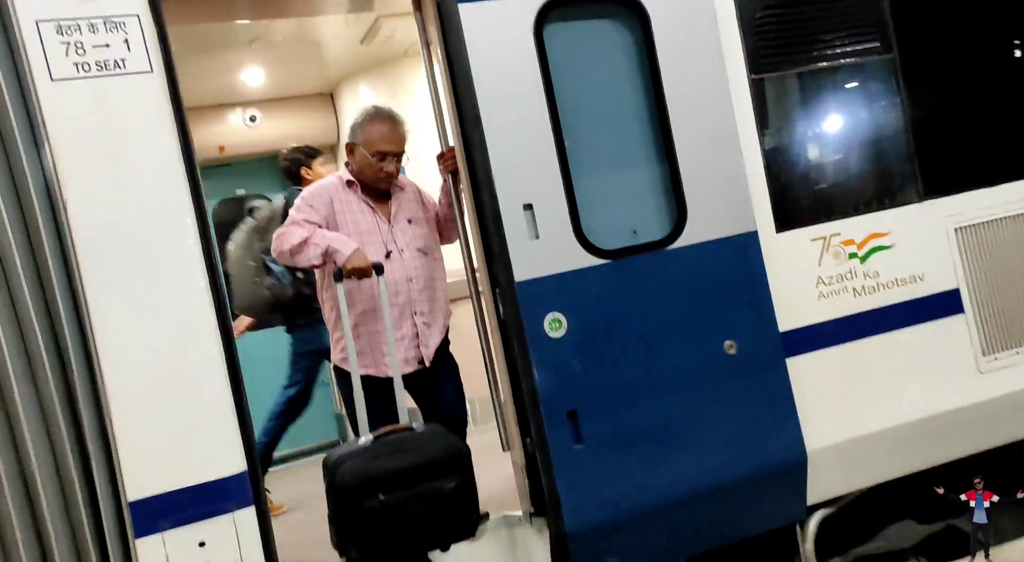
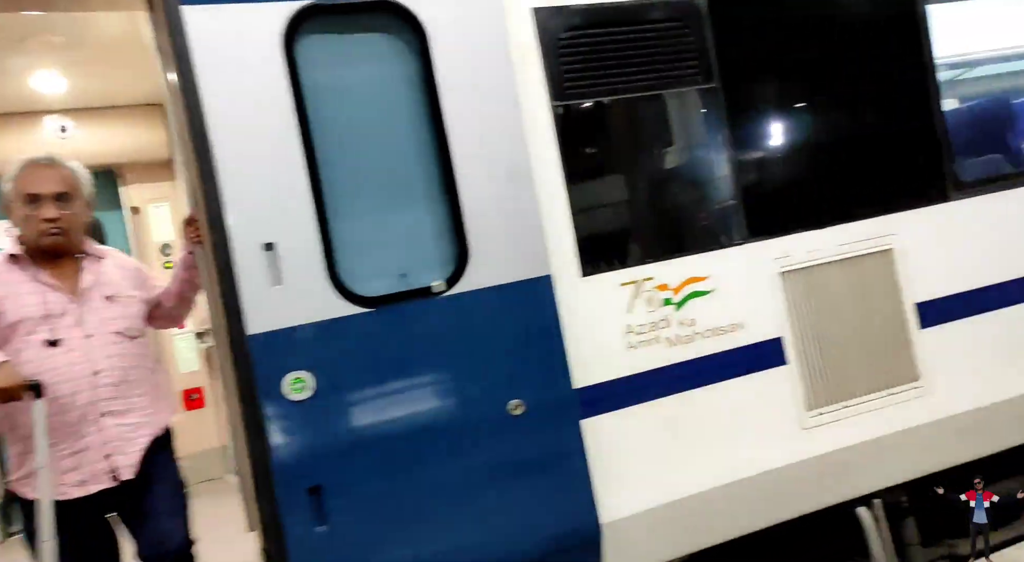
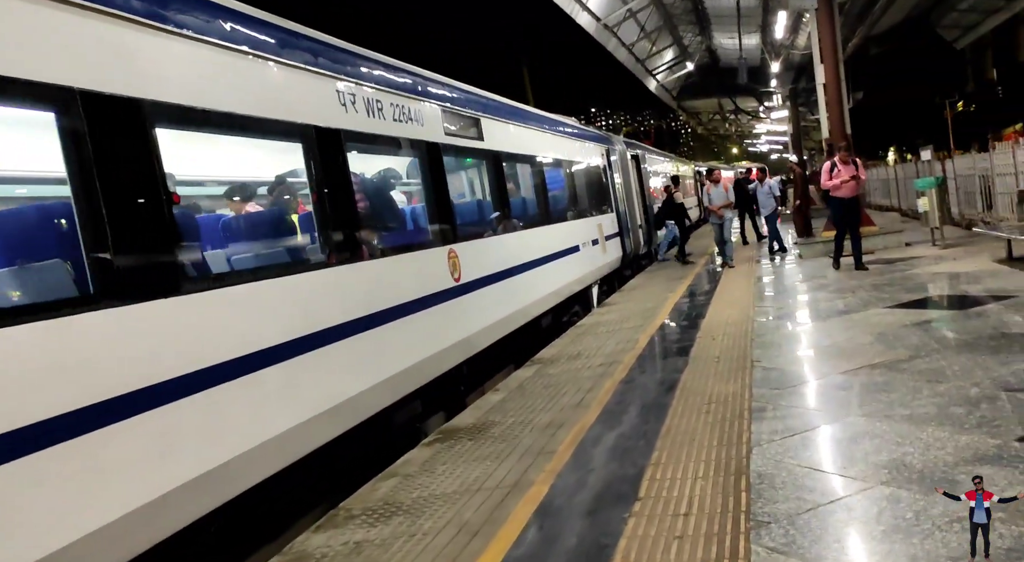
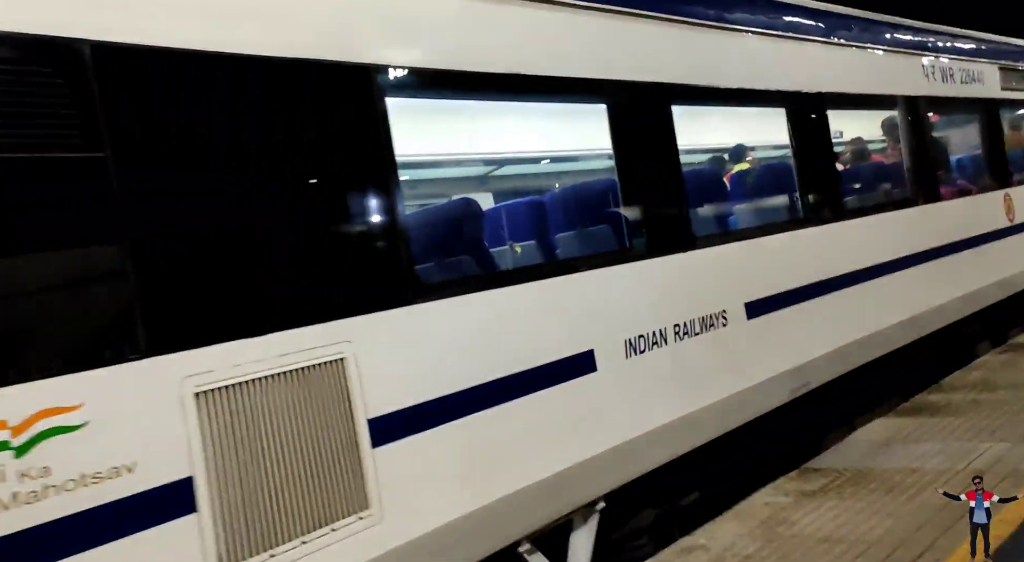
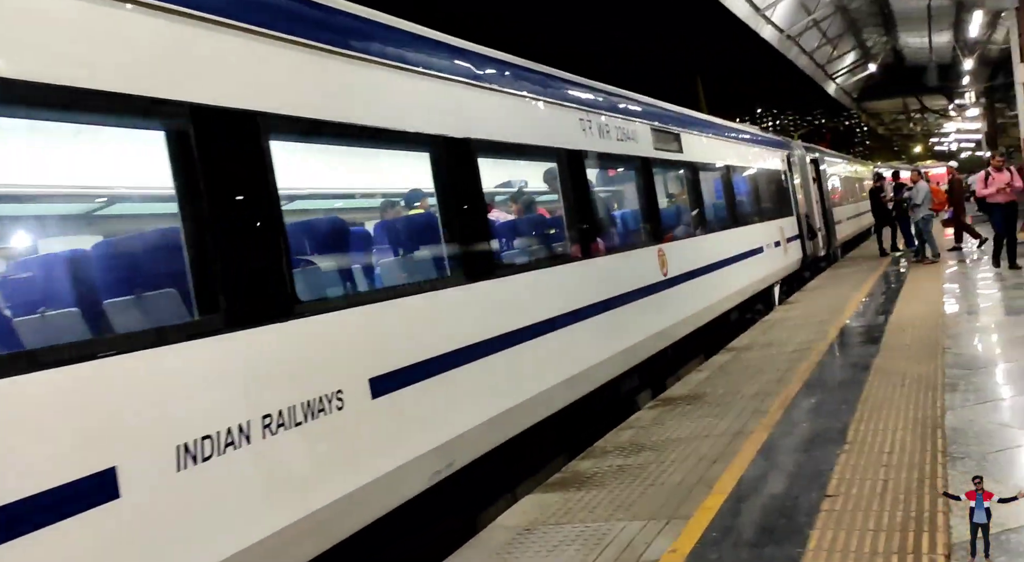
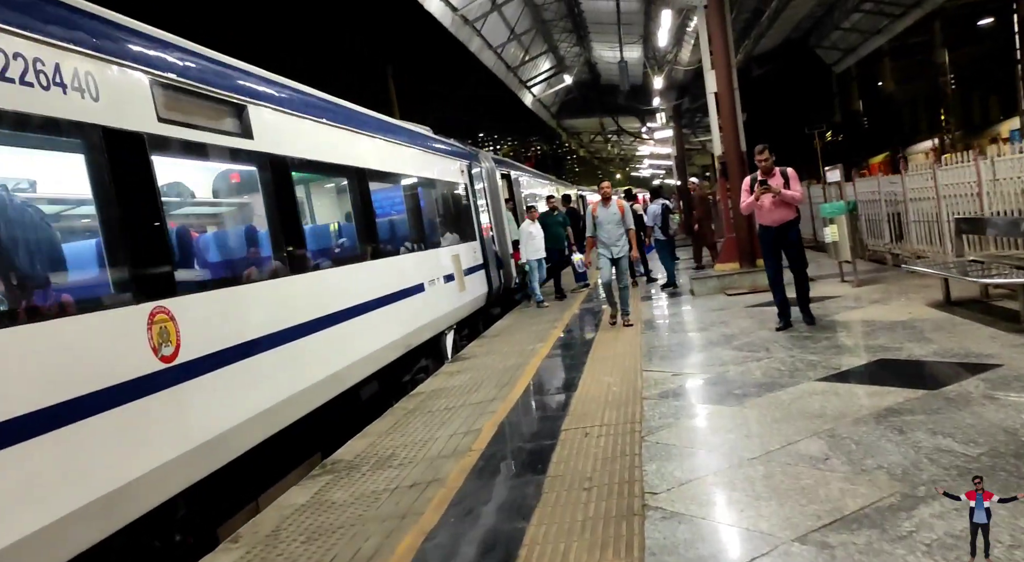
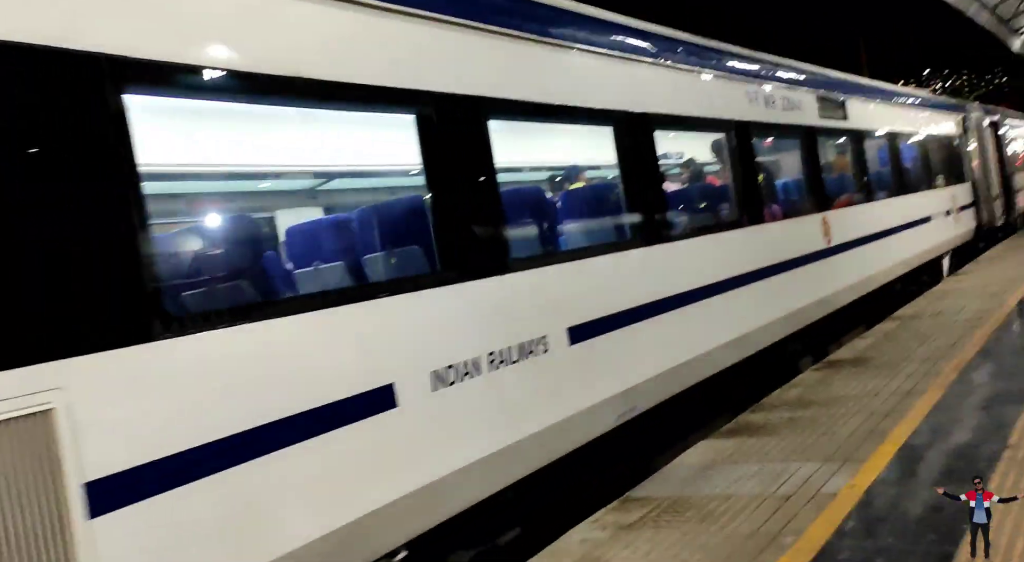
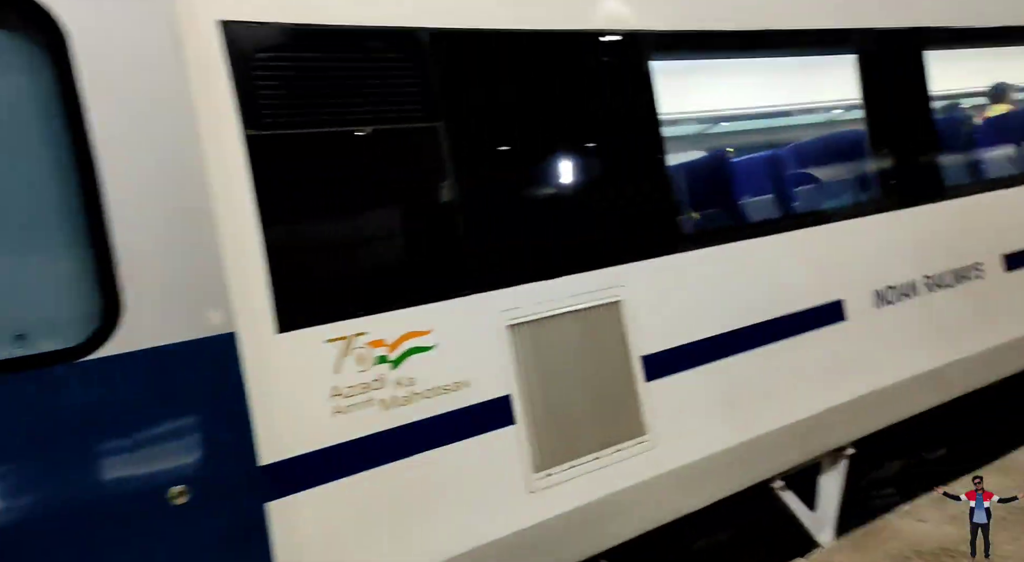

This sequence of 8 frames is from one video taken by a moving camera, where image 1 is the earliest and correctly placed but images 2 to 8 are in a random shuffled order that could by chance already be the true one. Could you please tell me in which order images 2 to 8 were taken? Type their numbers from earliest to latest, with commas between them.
2, 8, 4, 7, 5, 3, 6
